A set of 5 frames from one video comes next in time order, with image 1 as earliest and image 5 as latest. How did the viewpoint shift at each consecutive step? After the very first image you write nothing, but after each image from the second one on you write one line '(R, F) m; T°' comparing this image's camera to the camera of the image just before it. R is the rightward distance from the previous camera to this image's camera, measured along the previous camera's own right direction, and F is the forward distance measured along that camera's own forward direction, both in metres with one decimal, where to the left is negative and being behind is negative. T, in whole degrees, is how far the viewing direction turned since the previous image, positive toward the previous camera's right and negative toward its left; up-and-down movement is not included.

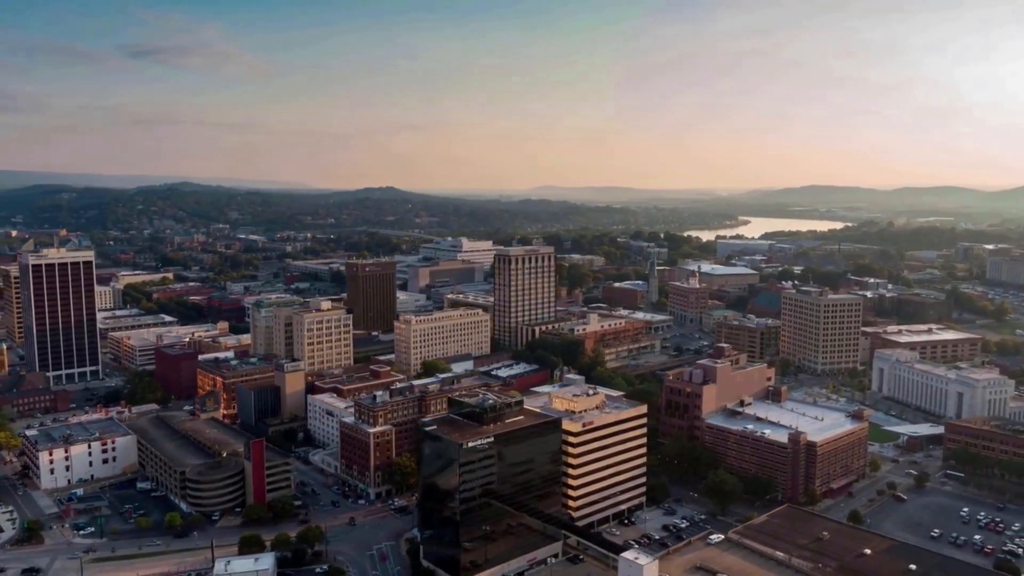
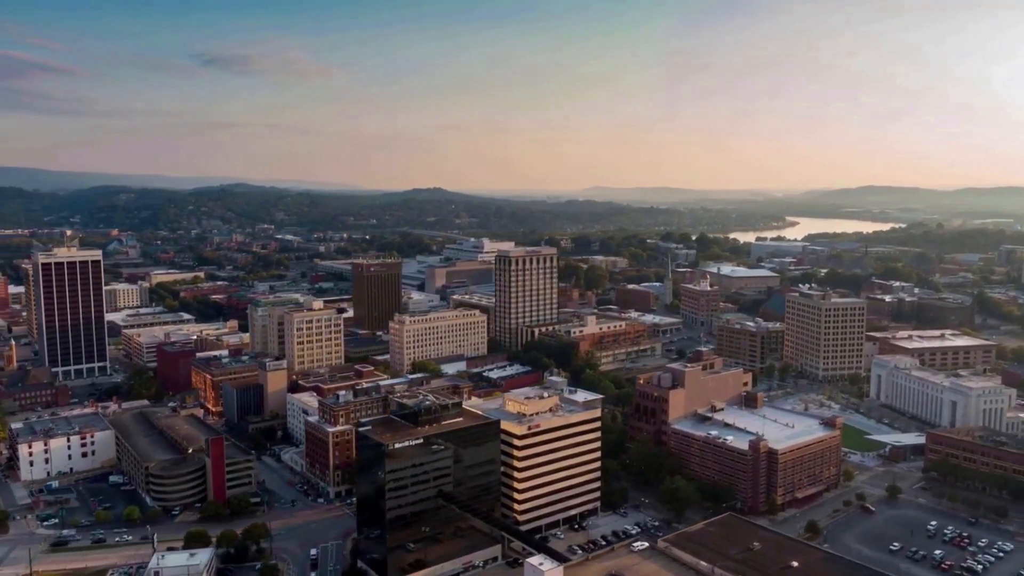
(+4.2, +0.3) m; -4°
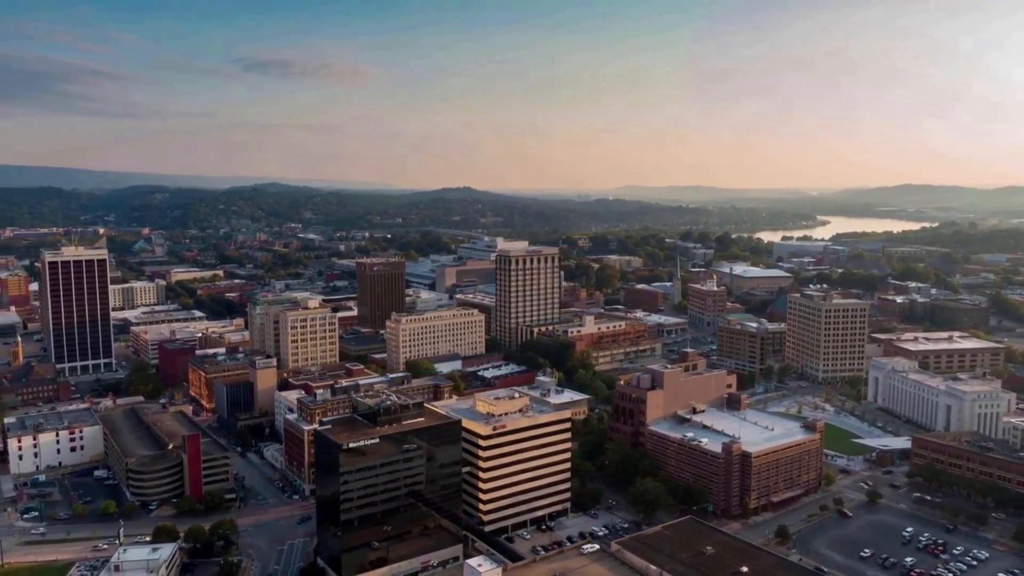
(+2.7, +0.1) m; -2°
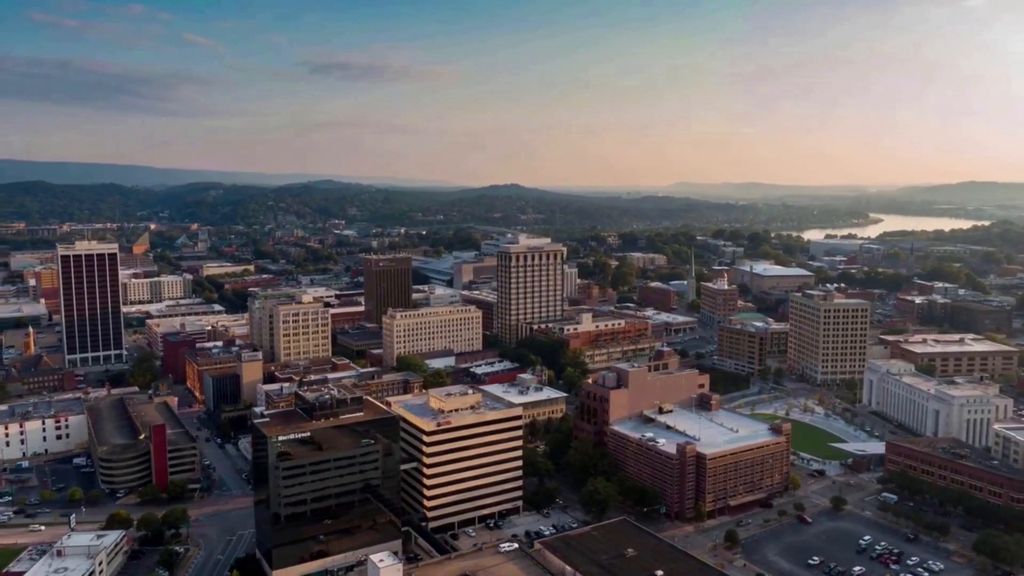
(+4.3, +0.3) m; -4°
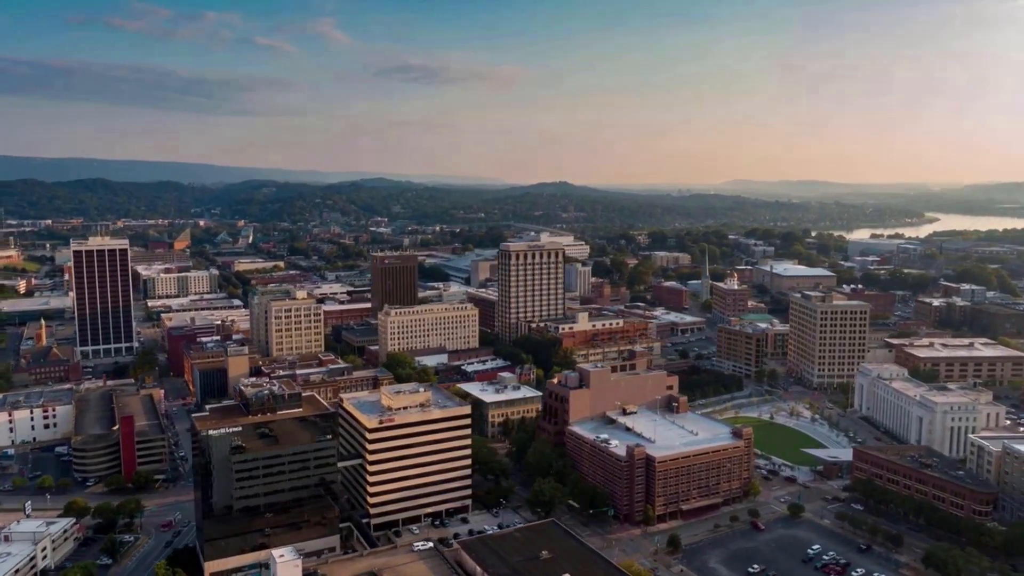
(+4.3, +0.3) m; -4°
